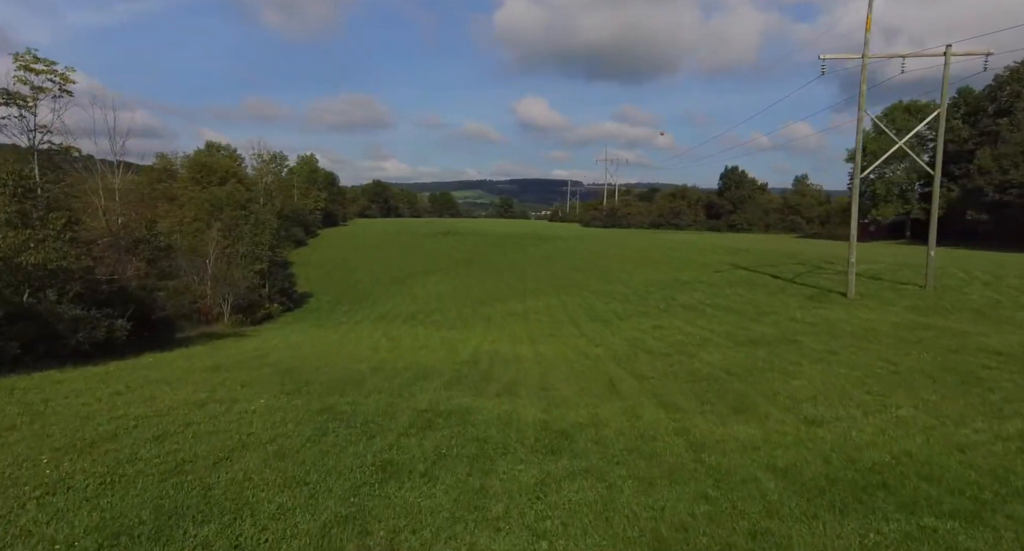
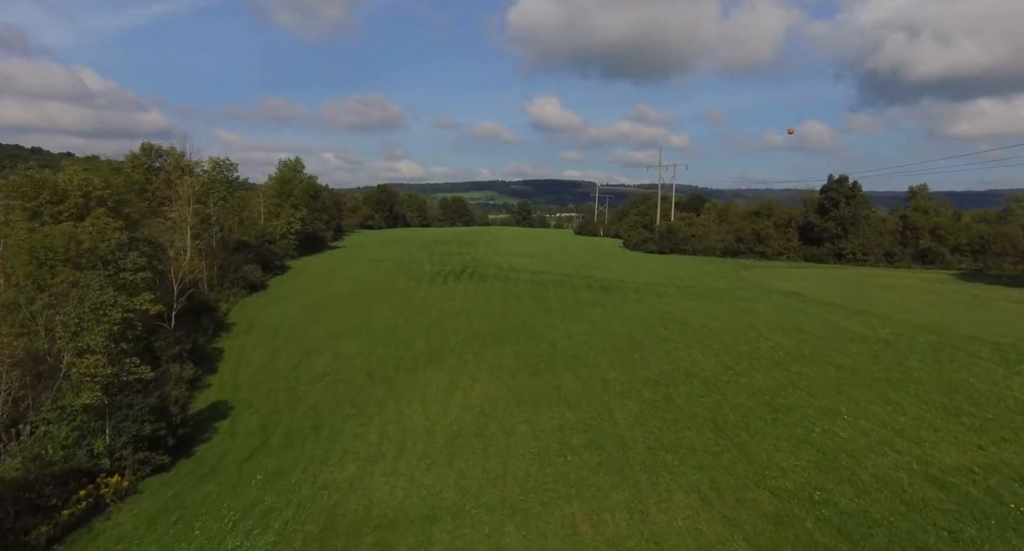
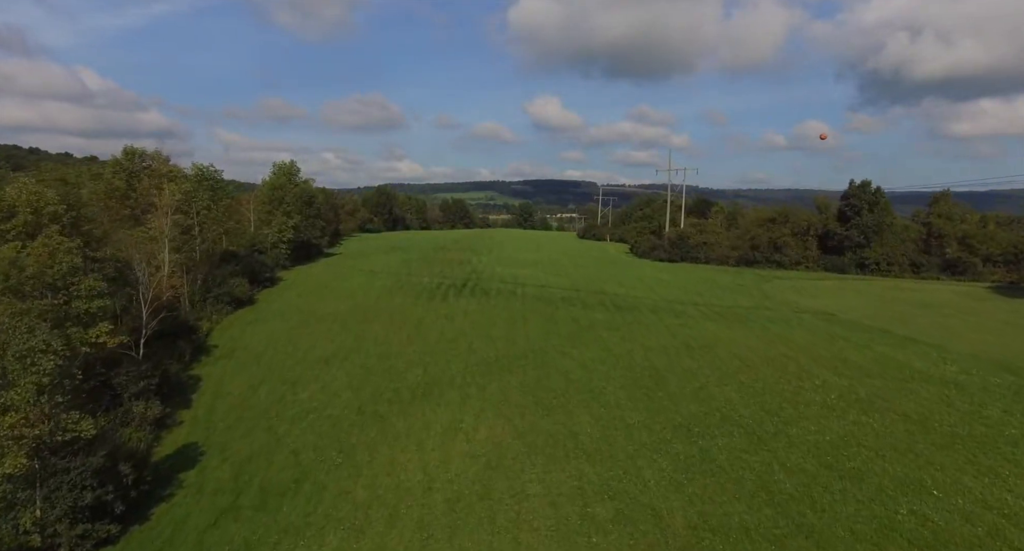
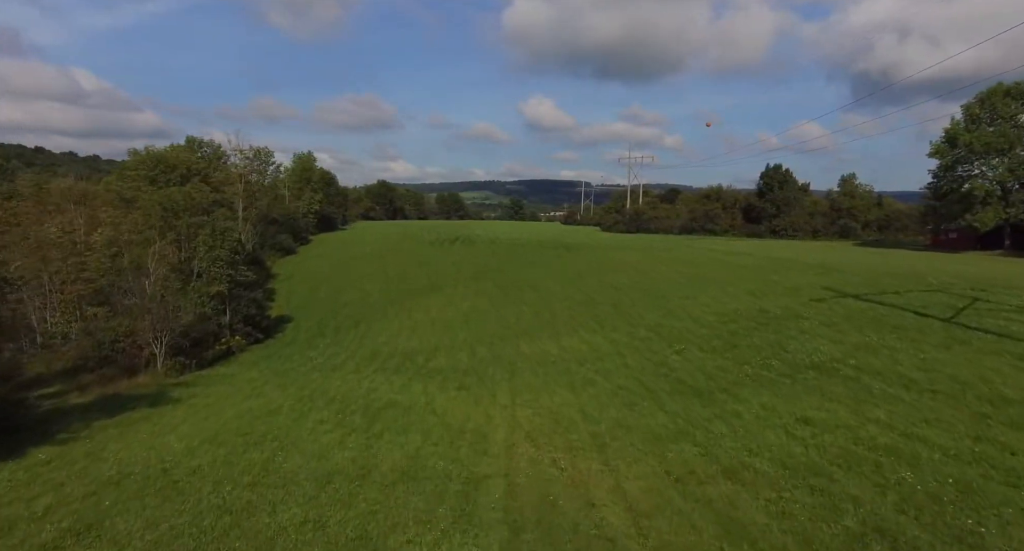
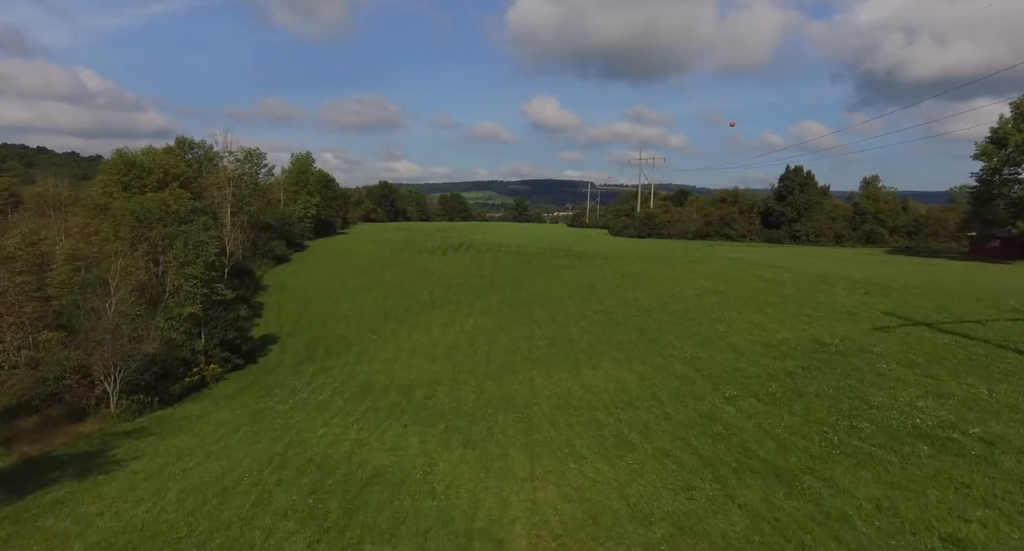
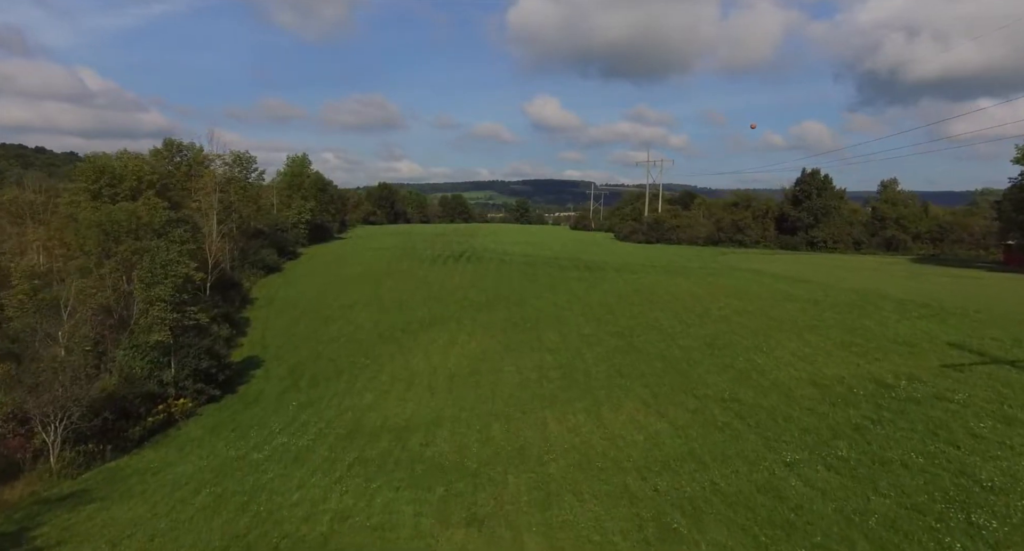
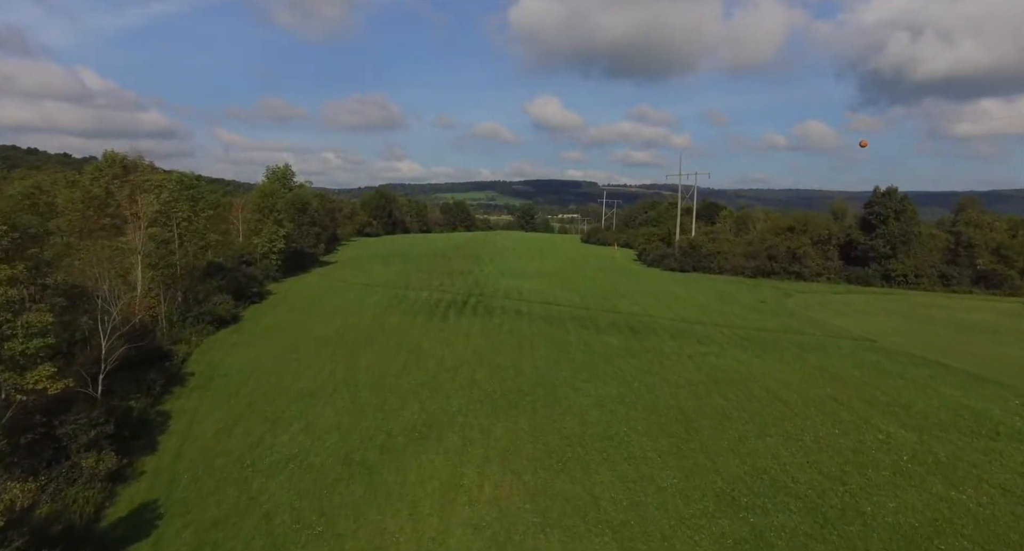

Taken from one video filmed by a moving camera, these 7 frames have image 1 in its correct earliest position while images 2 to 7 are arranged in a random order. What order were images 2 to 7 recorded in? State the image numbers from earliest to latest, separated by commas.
4, 5, 6, 2, 3, 7
